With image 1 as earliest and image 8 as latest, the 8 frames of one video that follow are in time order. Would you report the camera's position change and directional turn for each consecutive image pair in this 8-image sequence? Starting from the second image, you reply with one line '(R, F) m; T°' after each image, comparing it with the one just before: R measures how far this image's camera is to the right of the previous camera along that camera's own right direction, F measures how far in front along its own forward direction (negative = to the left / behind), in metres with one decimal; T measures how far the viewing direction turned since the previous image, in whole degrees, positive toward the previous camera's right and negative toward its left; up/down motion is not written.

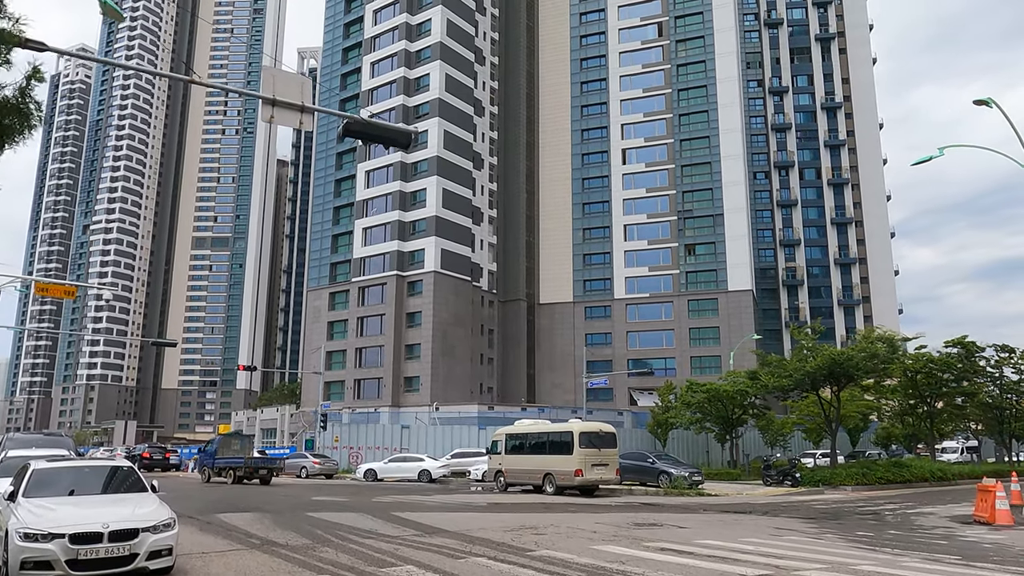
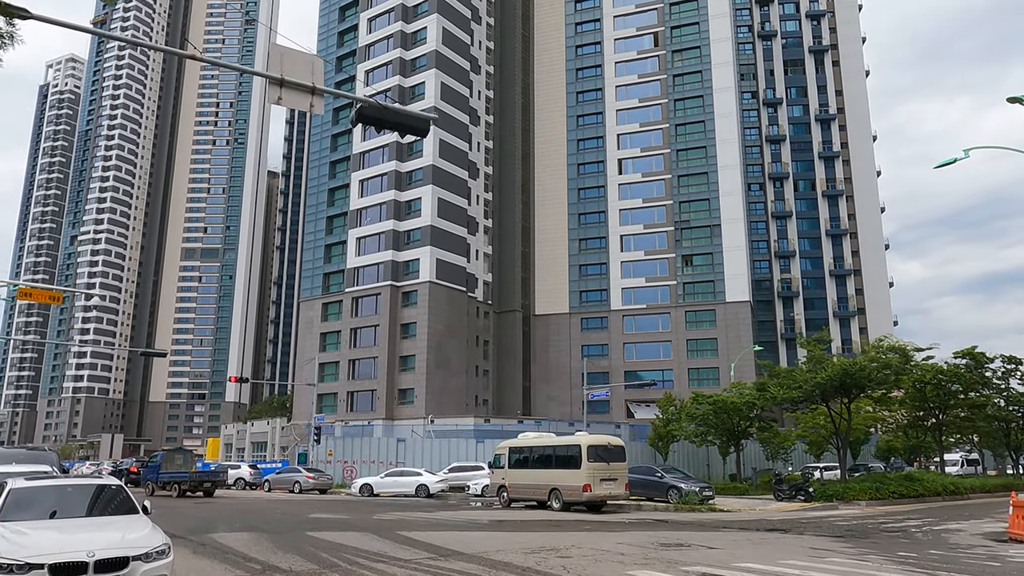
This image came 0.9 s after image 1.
(-0.4, +0.8) m; +1°
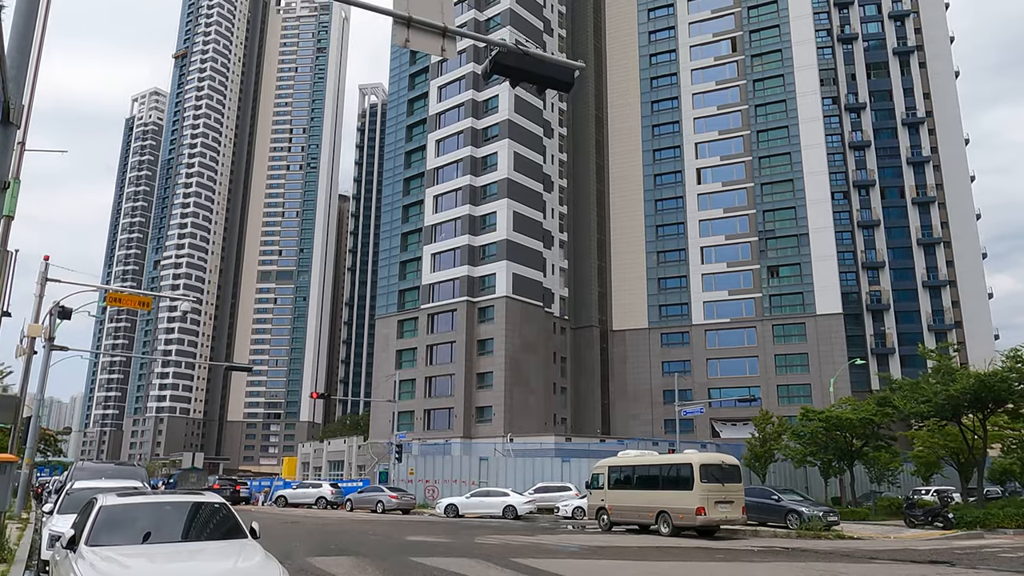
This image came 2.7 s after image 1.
(-1.0, +1.5) m; -5°
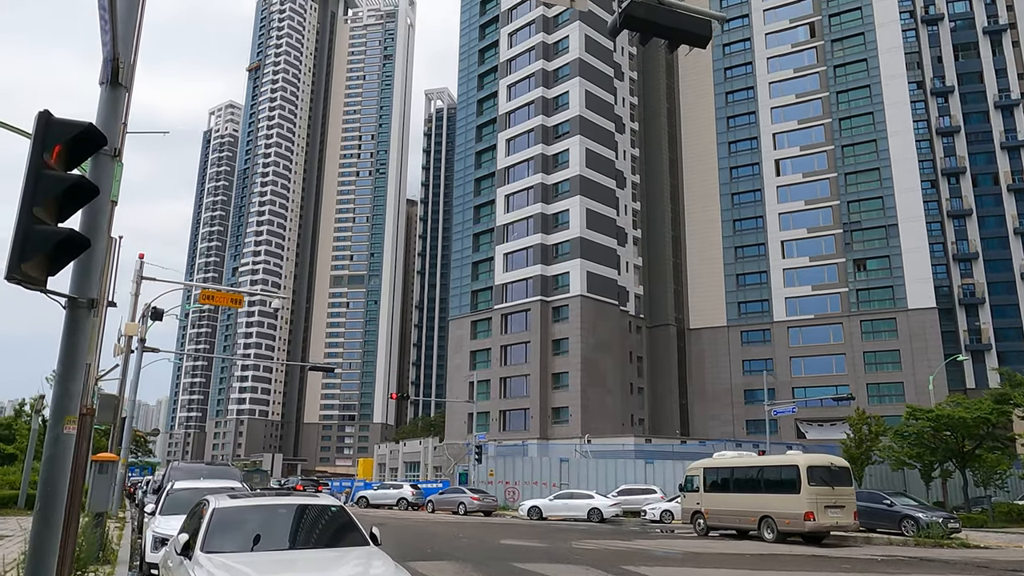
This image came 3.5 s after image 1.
(-0.6, +0.7) m; -5°
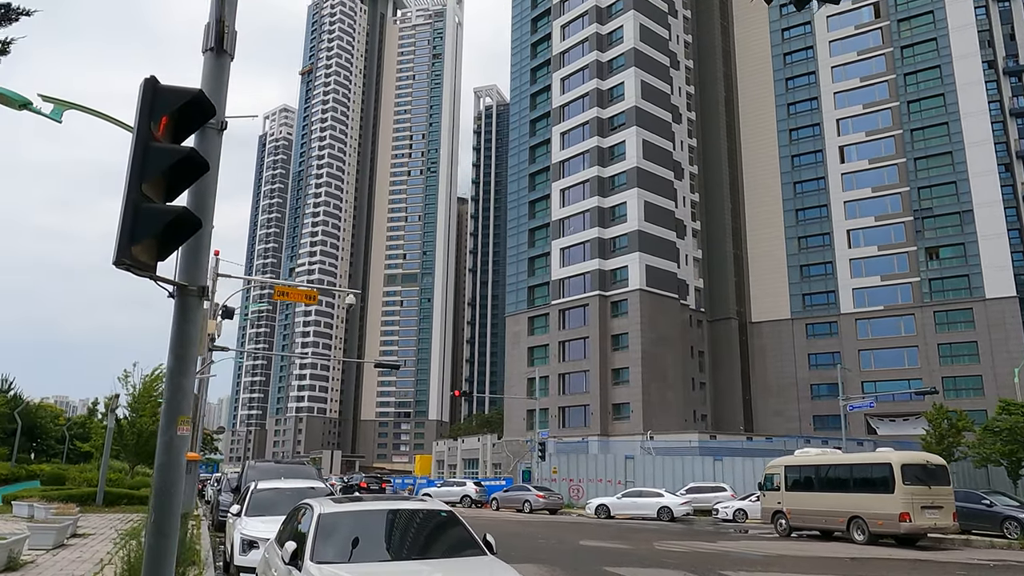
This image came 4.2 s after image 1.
(-0.5, +0.5) m; -4°
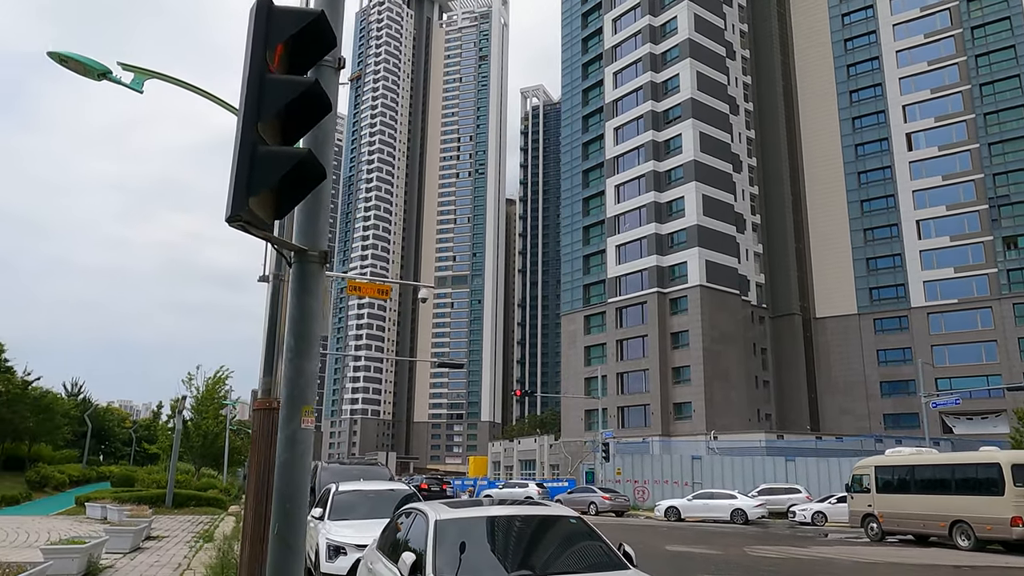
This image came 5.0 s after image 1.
(-0.6, +0.7) m; -4°
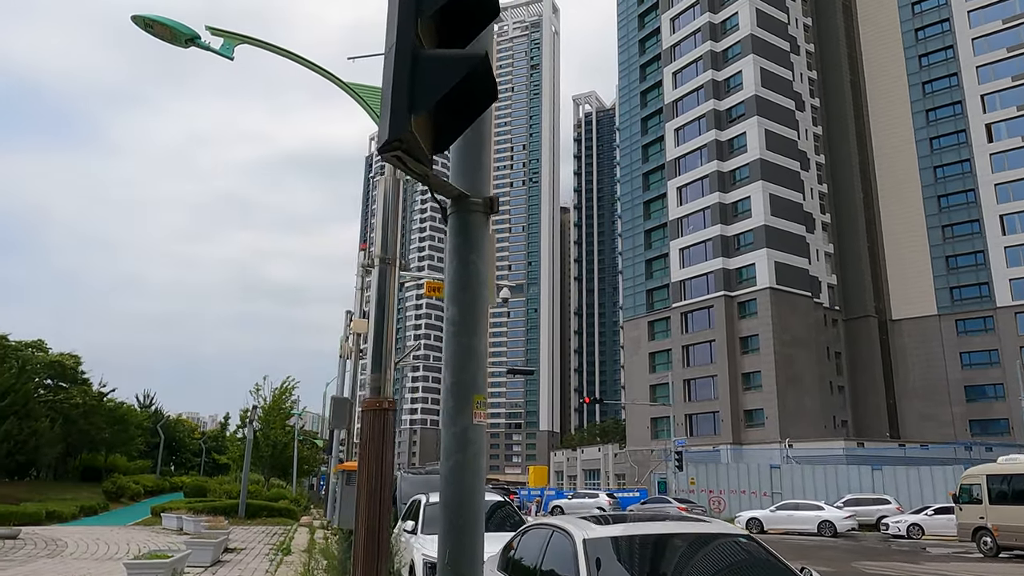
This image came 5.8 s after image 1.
(-0.6, +0.7) m; -4°
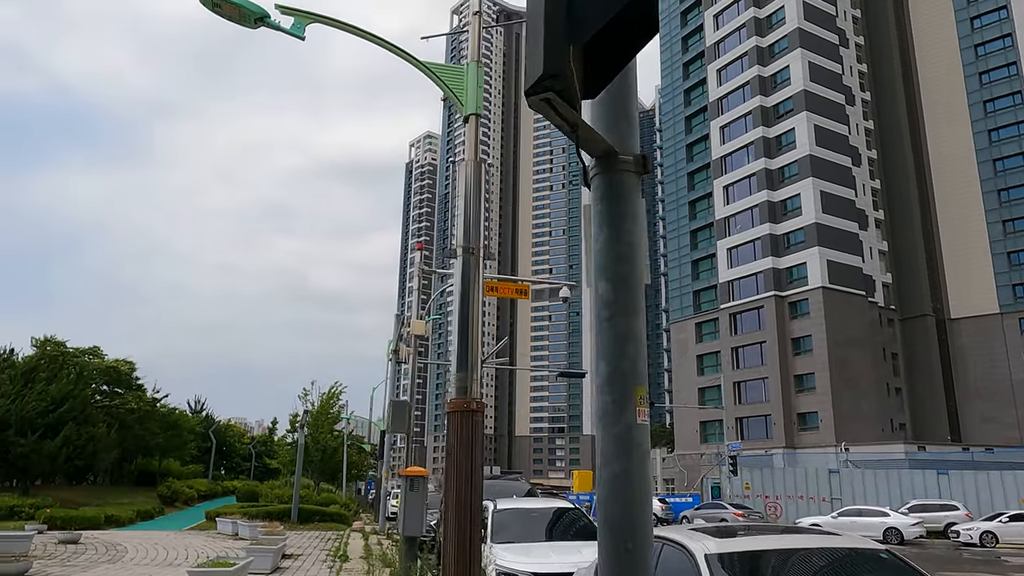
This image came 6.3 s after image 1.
(-0.3, +0.4) m; -3°
